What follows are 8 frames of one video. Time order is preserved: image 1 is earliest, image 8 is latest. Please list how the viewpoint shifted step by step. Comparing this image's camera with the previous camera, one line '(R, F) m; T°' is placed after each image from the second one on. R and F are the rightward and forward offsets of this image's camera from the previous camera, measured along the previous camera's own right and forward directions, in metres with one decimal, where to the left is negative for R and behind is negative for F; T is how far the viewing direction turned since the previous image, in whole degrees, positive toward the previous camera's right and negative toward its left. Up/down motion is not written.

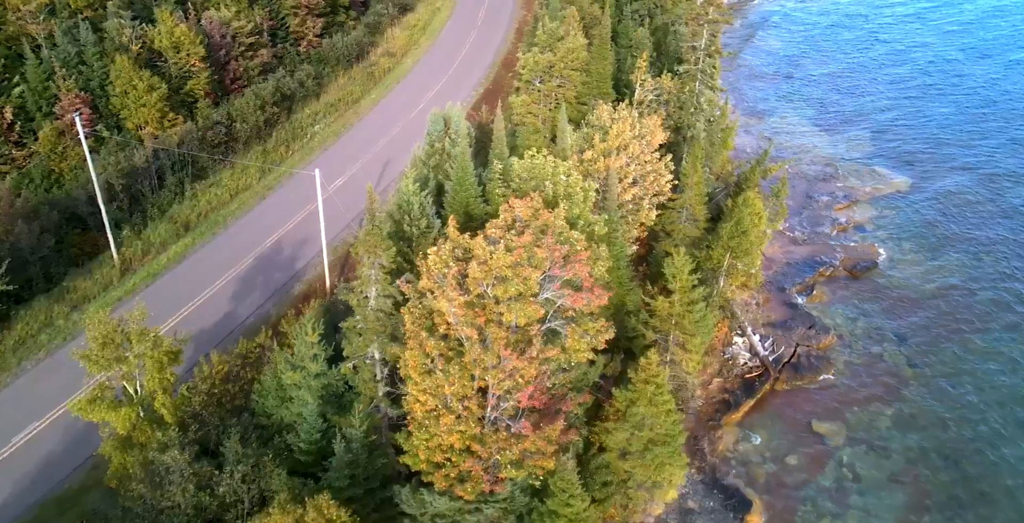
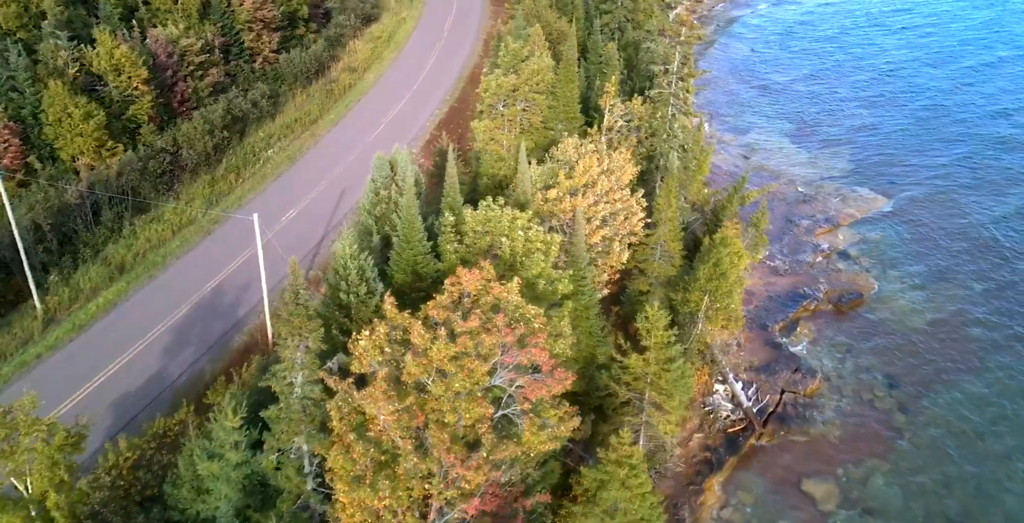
(+1.0, +4.2) m; +1°
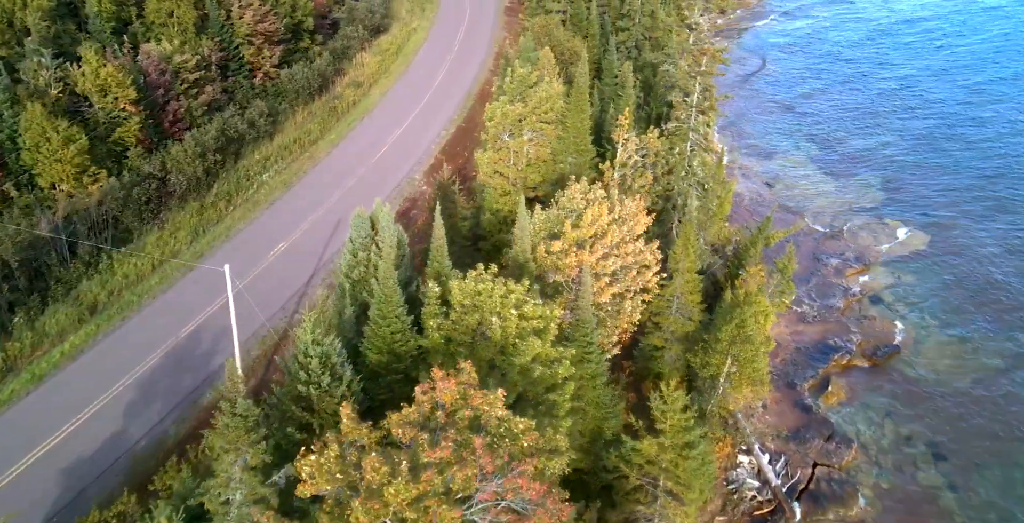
(+0.8, +4.6) m; -1°
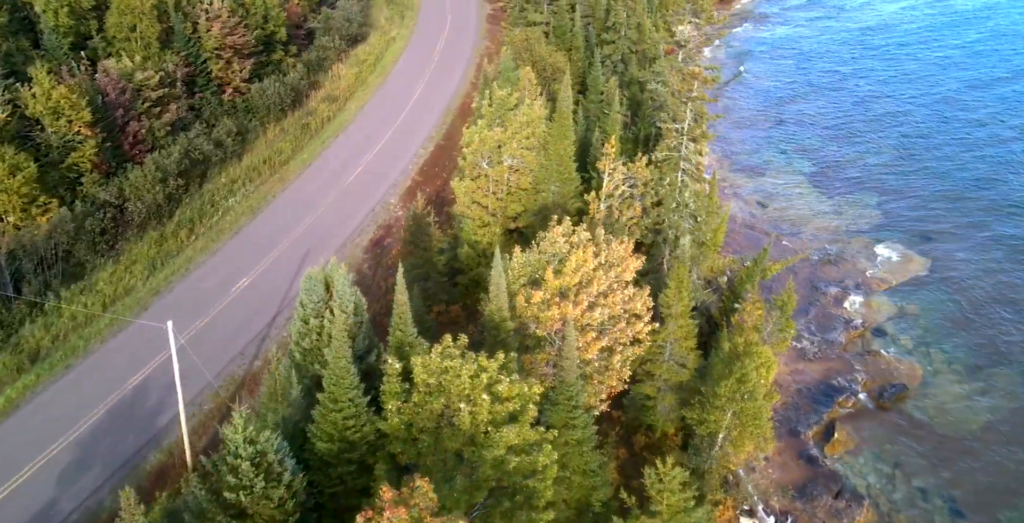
(+0.5, +3.8) m; +1°
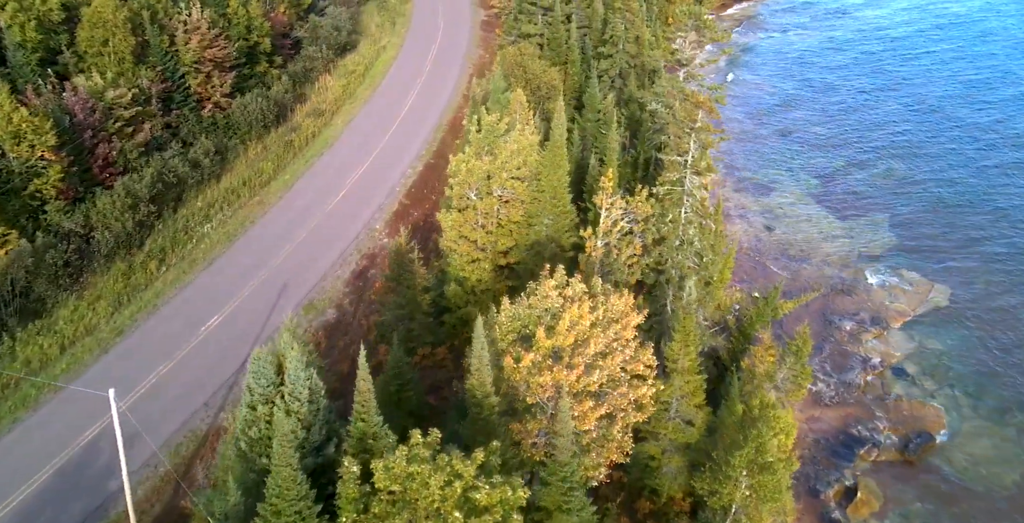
(+0.5, +4.0) m; 0°
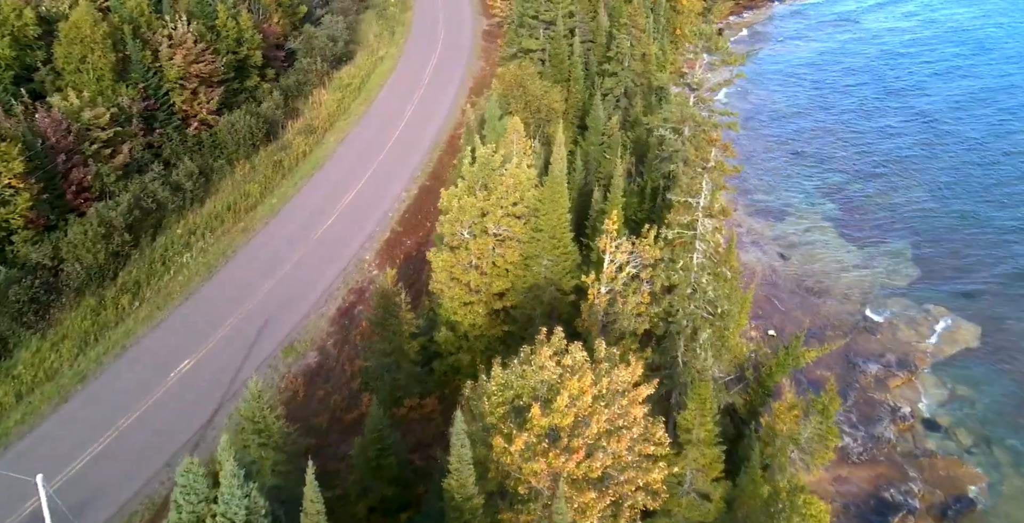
(+0.5, +4.1) m; 0°
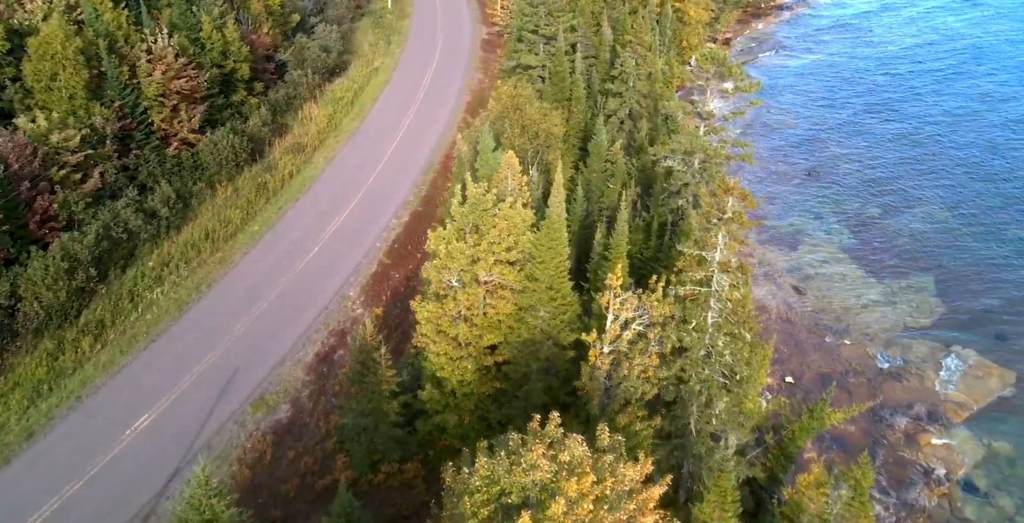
(+0.4, +4.3) m; 0°
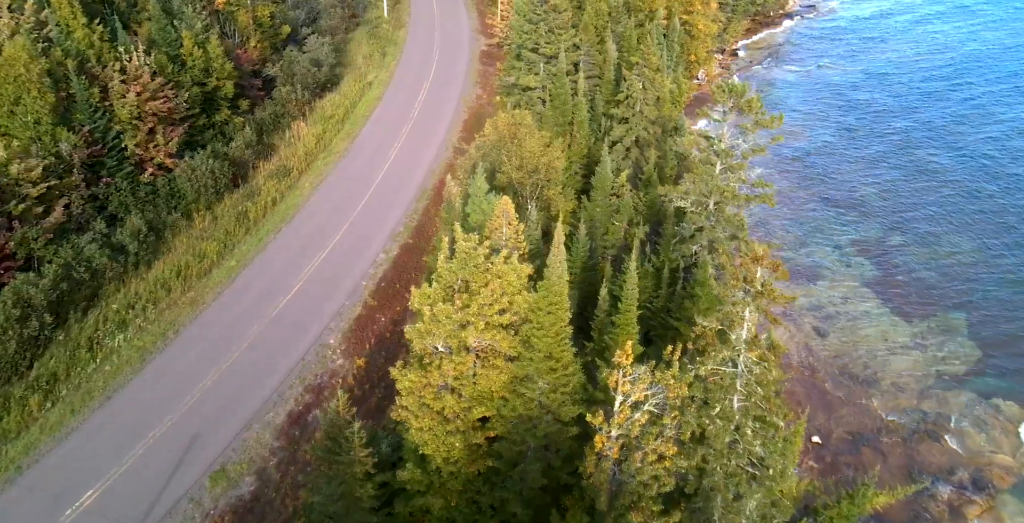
(+0.3, +4.8) m; 0°
